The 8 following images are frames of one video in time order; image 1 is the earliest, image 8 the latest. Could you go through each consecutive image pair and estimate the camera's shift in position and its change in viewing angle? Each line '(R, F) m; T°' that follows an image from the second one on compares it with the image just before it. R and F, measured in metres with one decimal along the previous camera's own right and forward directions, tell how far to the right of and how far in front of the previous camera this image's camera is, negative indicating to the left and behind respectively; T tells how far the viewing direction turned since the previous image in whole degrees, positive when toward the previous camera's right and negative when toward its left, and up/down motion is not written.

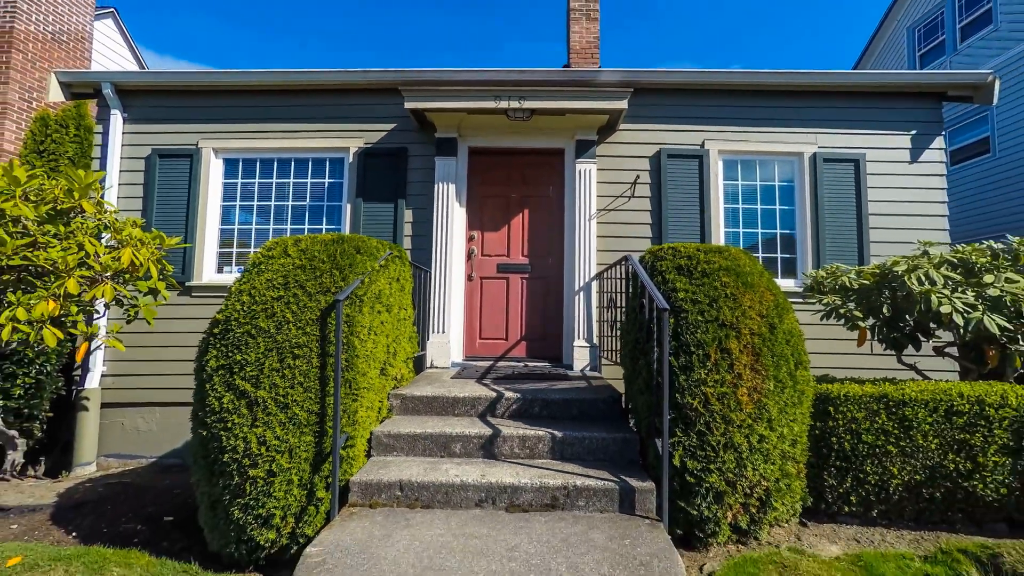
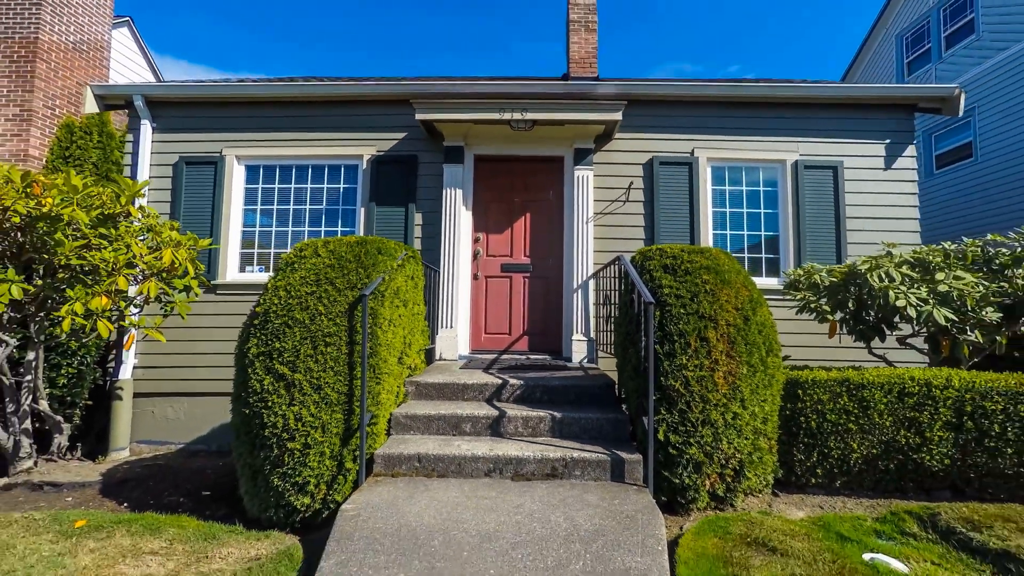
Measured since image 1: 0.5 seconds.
(-0.1, -0.4) m; 0°
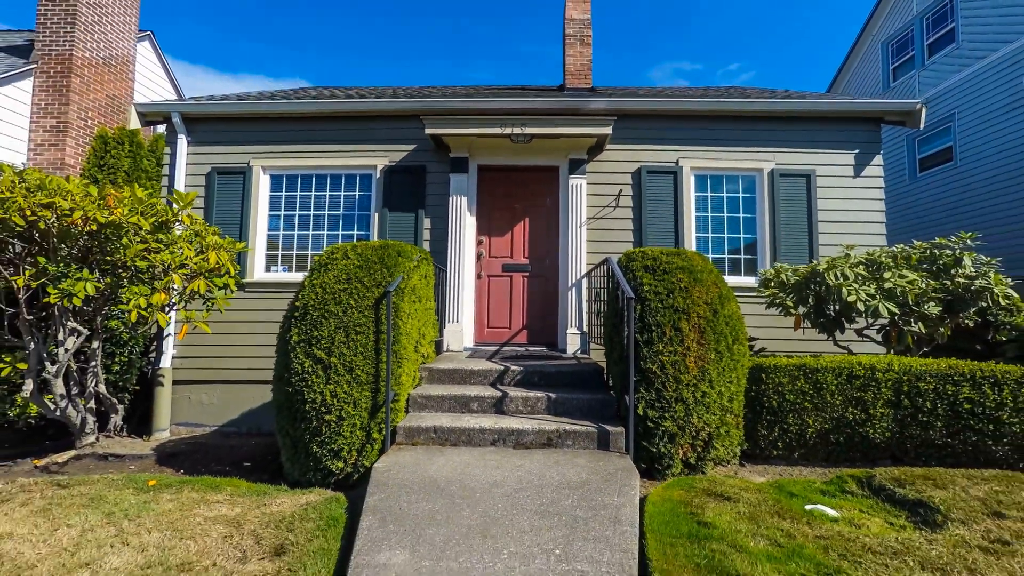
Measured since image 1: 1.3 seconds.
(0.0, -0.5) m; 0°
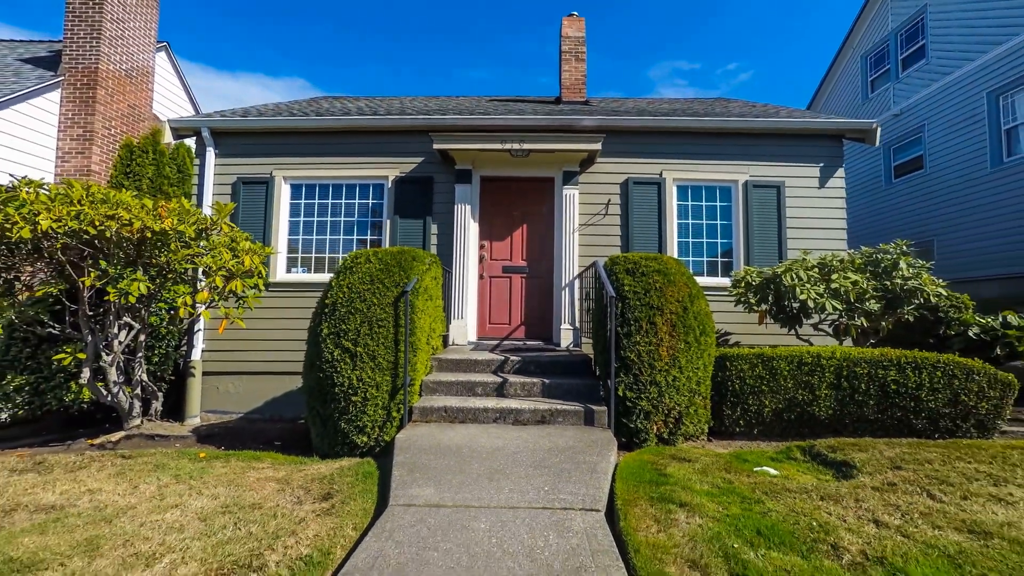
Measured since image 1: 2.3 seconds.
(0.0, -0.6) m; 0°
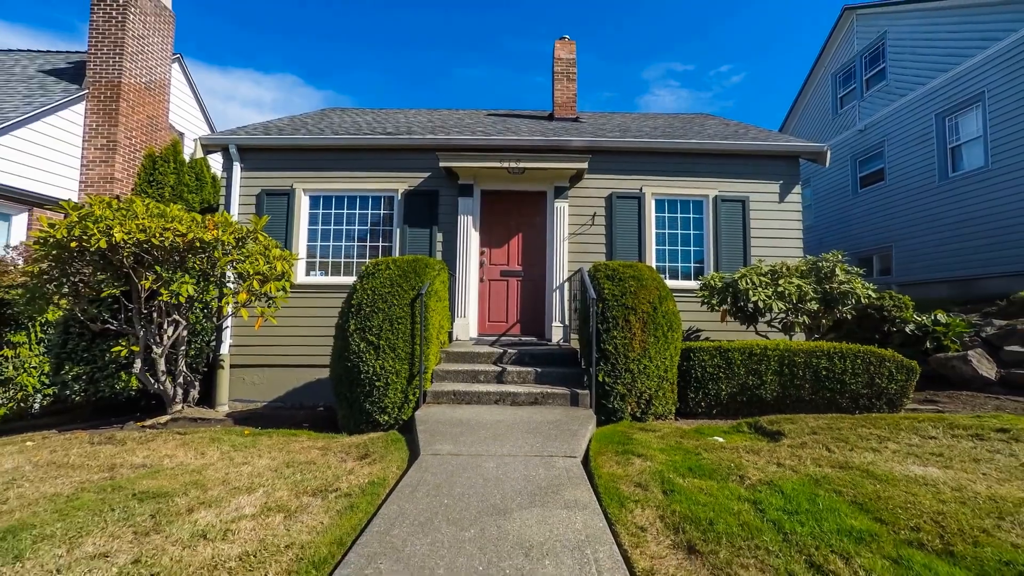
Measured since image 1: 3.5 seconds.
(0.0, -0.7) m; +1°
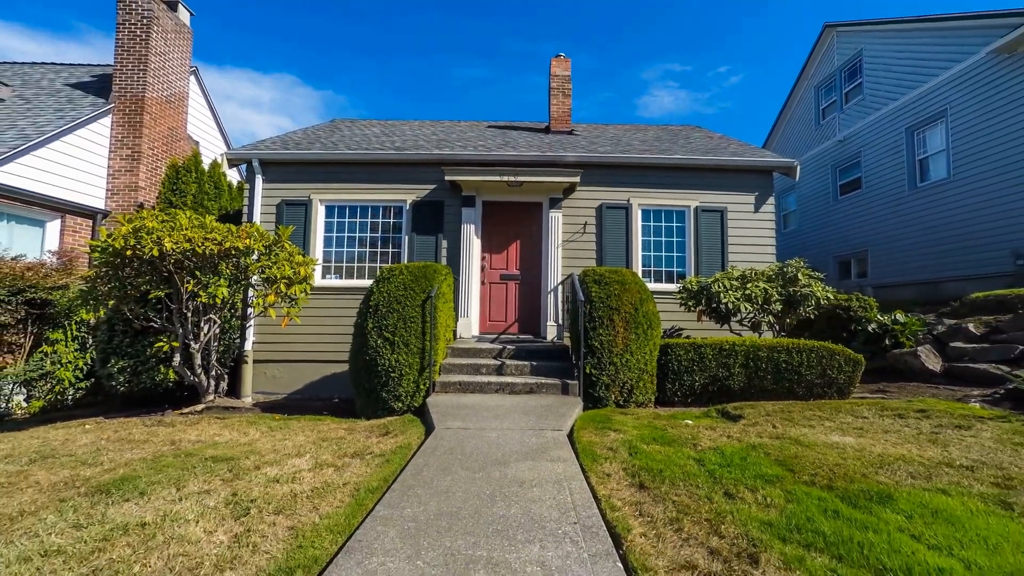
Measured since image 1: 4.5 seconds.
(0.0, -0.7) m; 0°
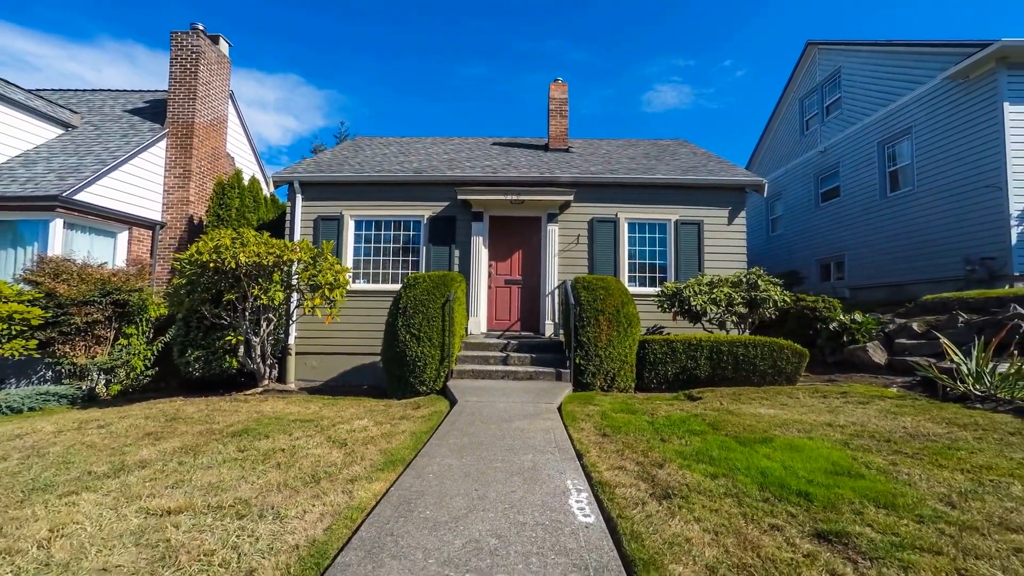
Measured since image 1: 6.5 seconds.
(-0.1, -1.1) m; -1°
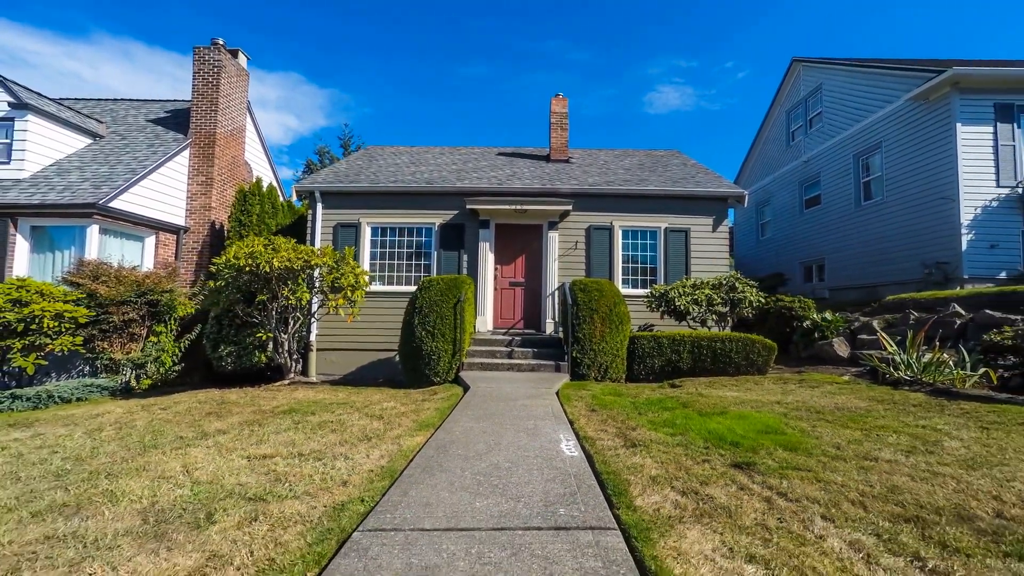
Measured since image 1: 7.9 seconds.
(-0.1, -0.8) m; 0°
